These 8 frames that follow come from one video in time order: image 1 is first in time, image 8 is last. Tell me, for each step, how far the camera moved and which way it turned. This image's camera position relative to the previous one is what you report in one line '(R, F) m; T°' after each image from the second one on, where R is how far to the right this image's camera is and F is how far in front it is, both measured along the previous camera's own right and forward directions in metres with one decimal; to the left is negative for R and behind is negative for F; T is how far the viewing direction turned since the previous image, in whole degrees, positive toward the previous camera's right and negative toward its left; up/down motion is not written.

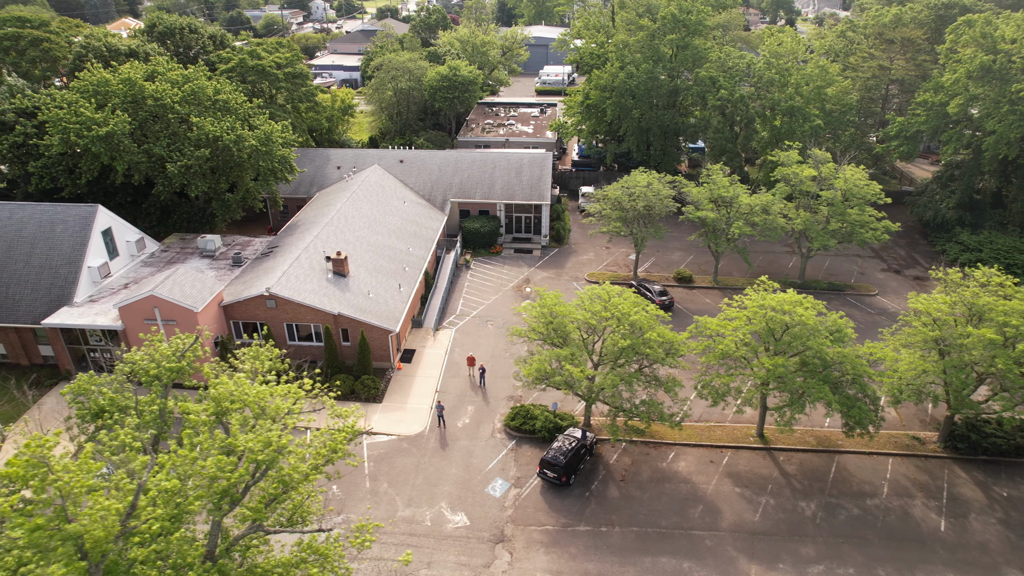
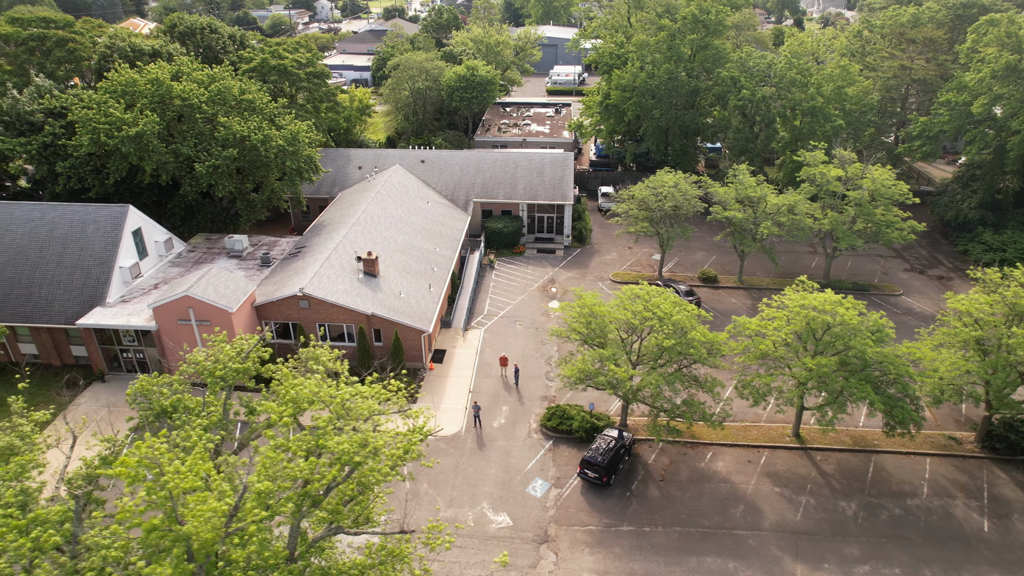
(-1.4, 0.0) m; 0°
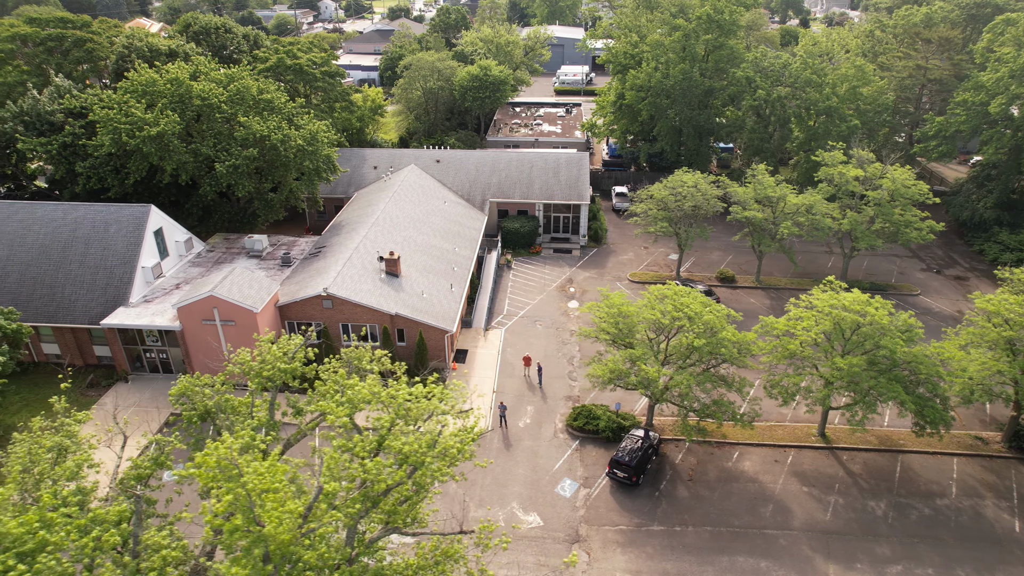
(-1.0, 0.0) m; 0°
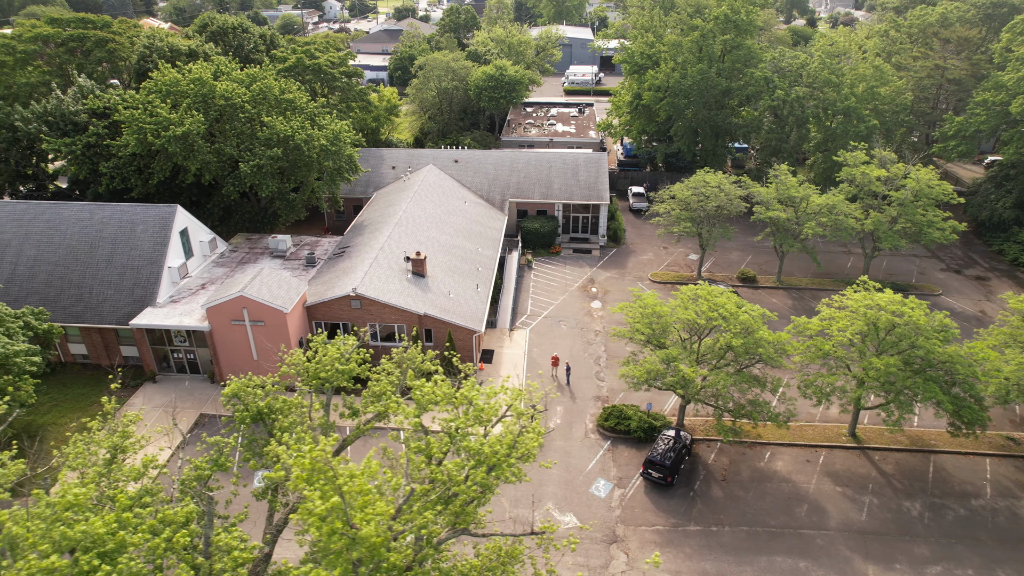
(-1.2, 0.0) m; 0°
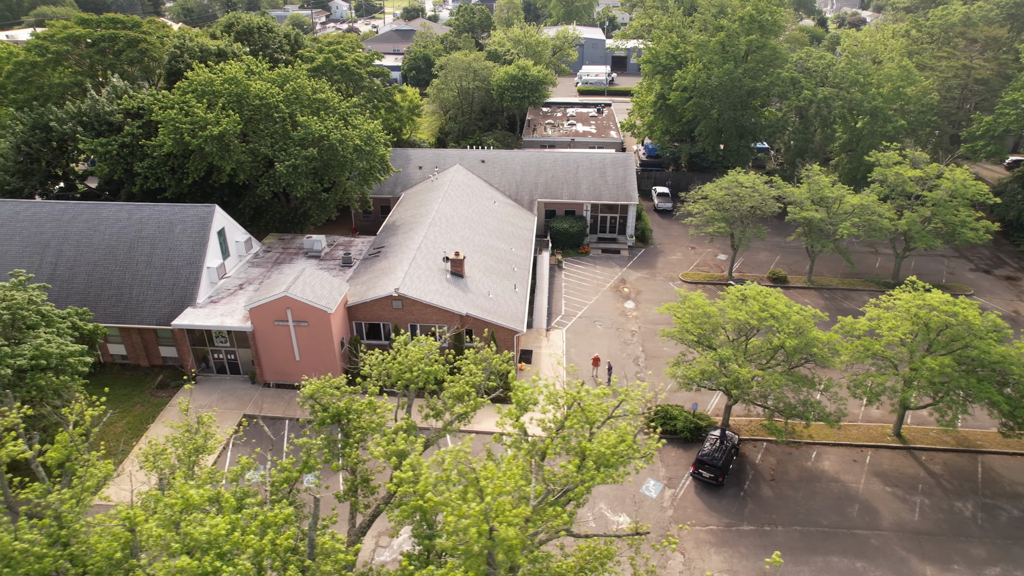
(-1.7, 0.0) m; 0°
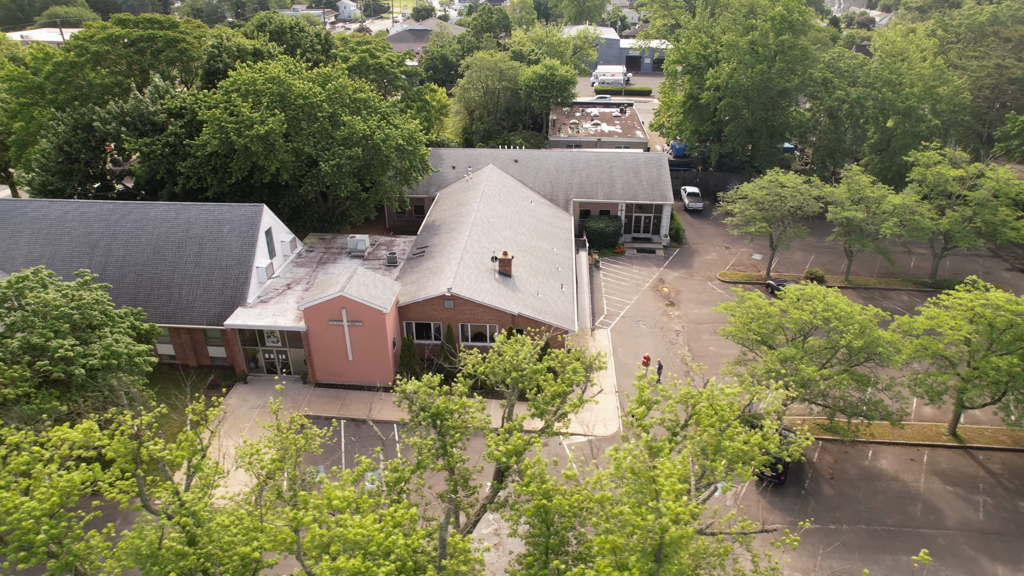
(-2.2, 0.0) m; 0°
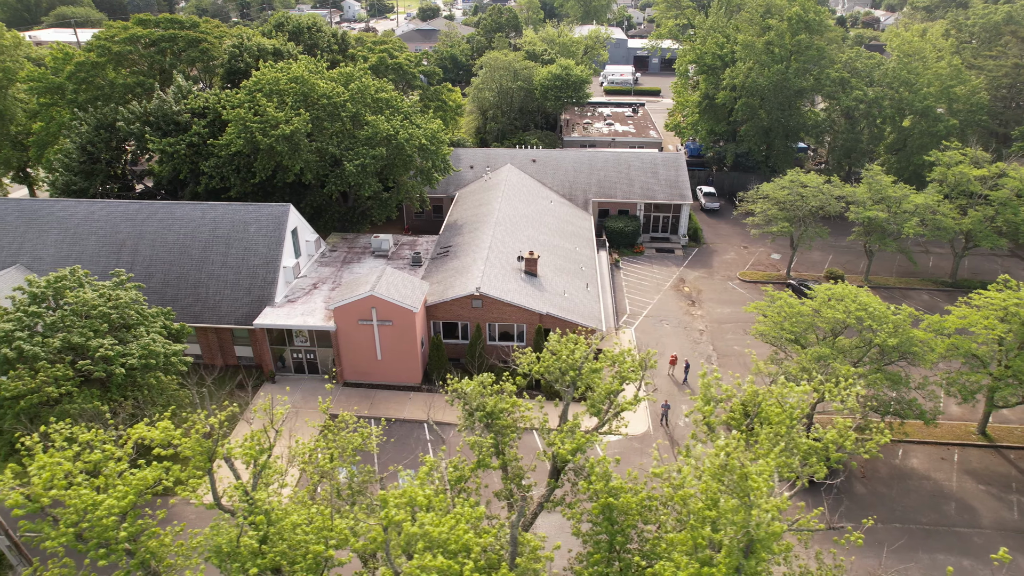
(-1.2, 0.0) m; 0°
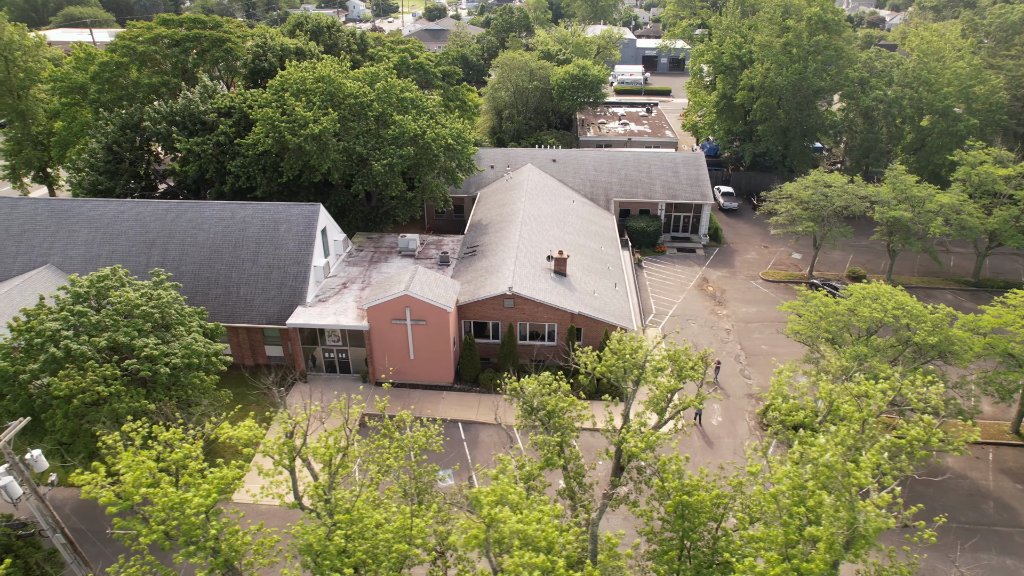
(-1.3, 0.0) m; 0°
